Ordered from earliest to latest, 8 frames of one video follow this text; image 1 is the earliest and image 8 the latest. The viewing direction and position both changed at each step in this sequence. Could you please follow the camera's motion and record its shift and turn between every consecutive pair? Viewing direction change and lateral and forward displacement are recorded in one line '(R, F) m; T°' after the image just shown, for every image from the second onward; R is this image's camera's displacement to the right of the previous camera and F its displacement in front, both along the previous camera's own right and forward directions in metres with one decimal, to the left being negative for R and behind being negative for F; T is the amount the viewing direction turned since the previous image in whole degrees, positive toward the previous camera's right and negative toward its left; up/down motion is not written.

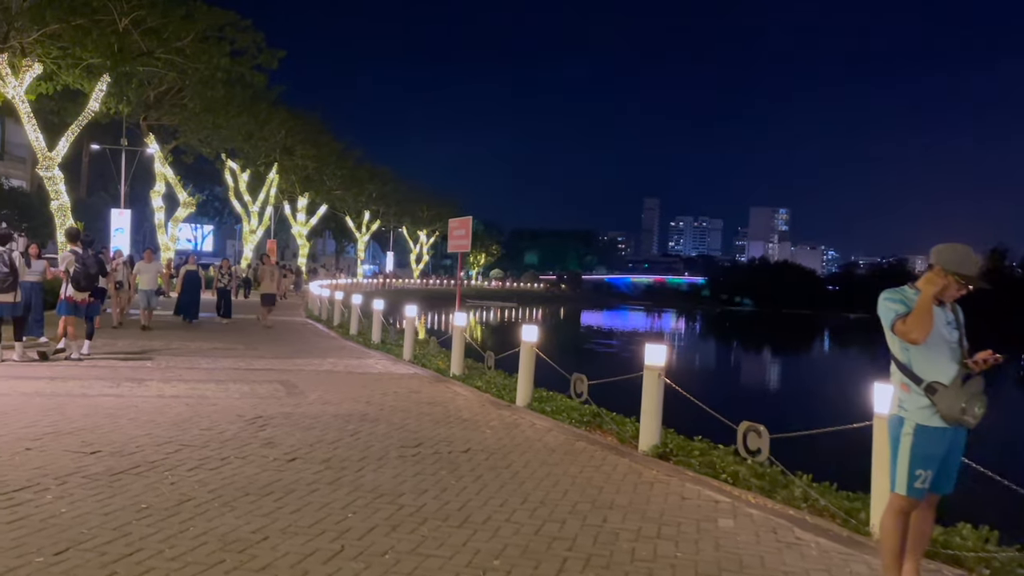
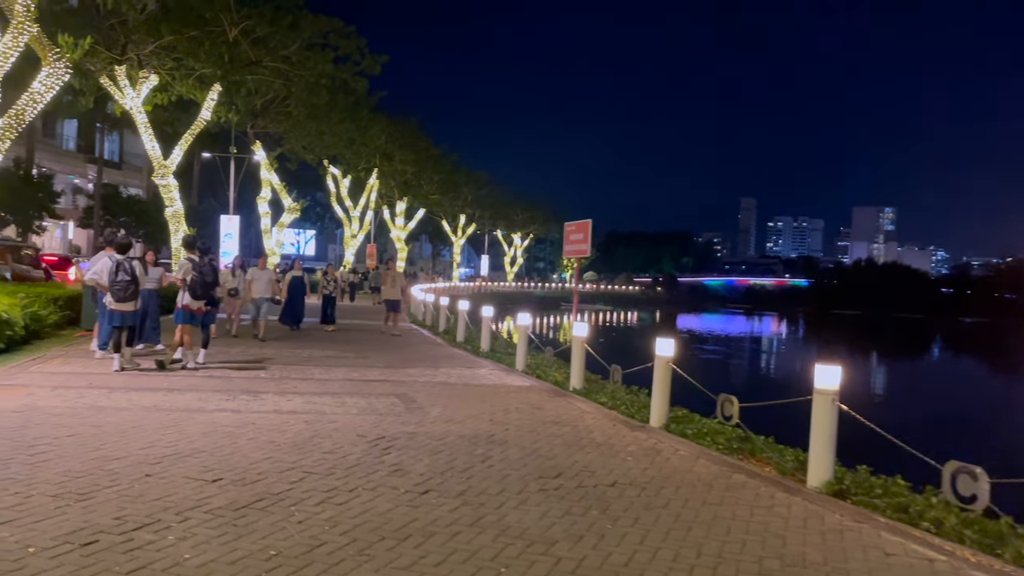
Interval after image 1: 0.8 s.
(-0.4, +0.7) m; -6°
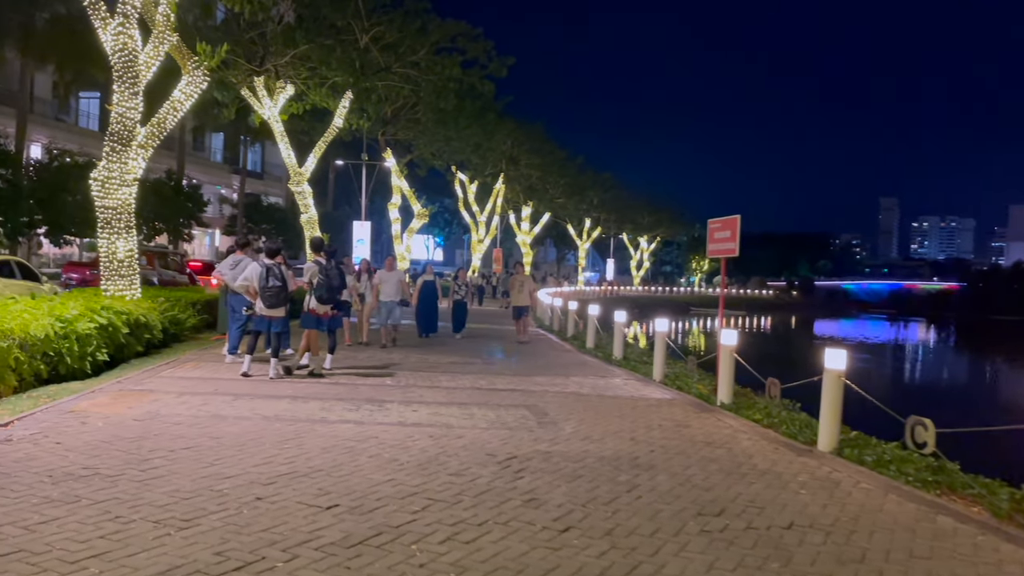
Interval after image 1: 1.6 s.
(-0.2, +0.9) m; -9°
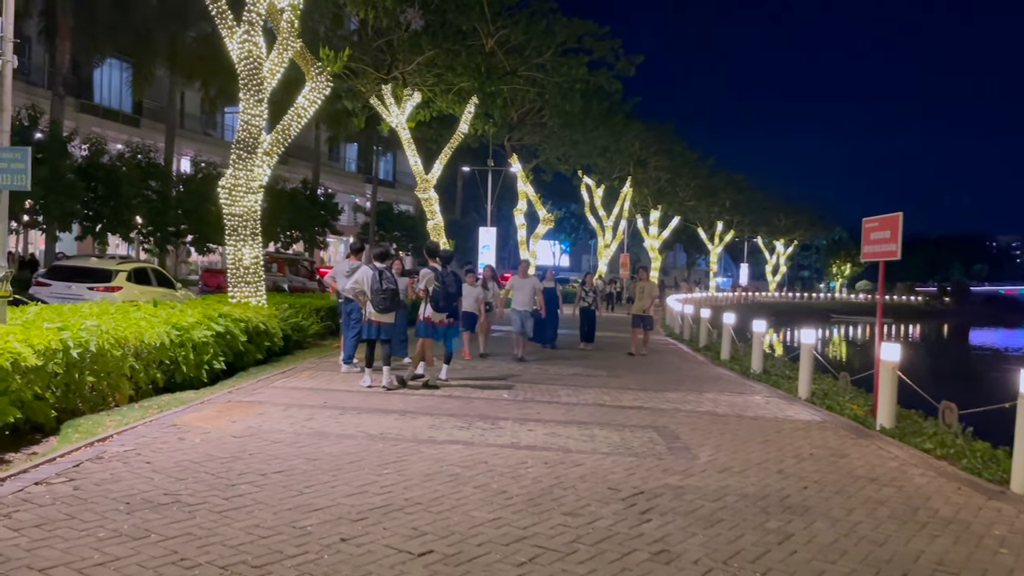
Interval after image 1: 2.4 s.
(0.0, +0.9) m; -9°
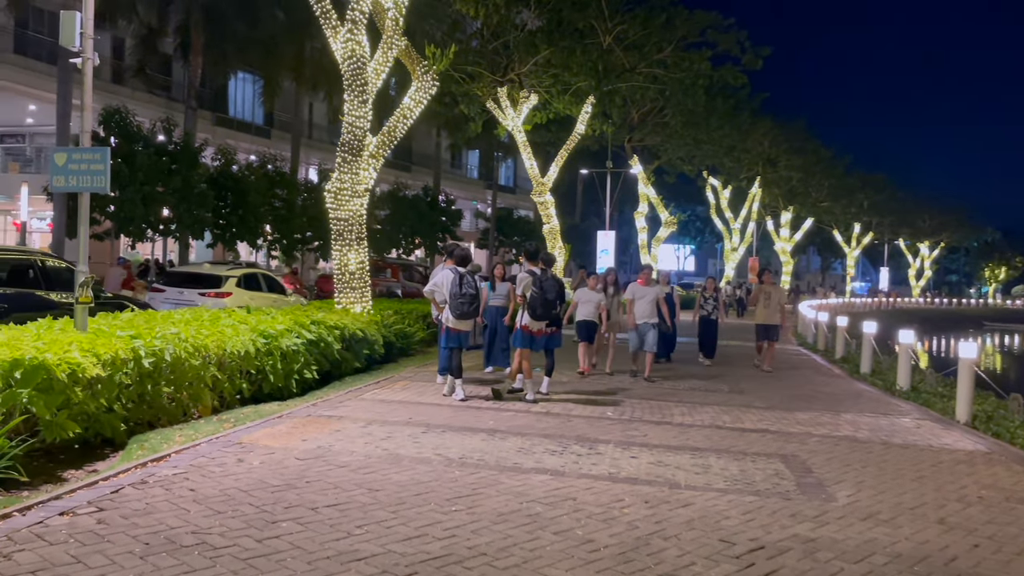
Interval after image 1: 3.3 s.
(+0.2, +1.0) m; -8°
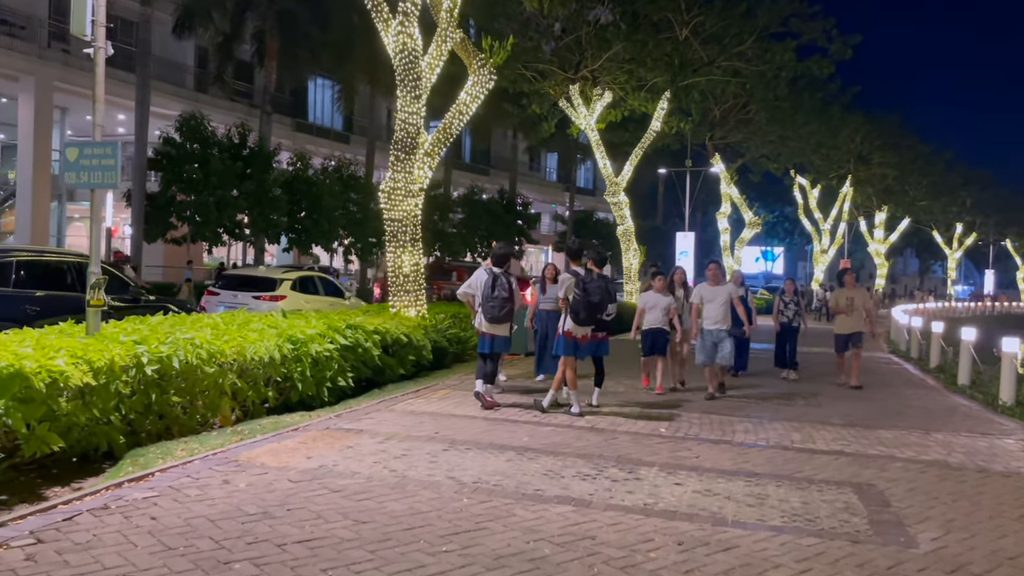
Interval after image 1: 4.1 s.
(+0.4, +0.8) m; -6°
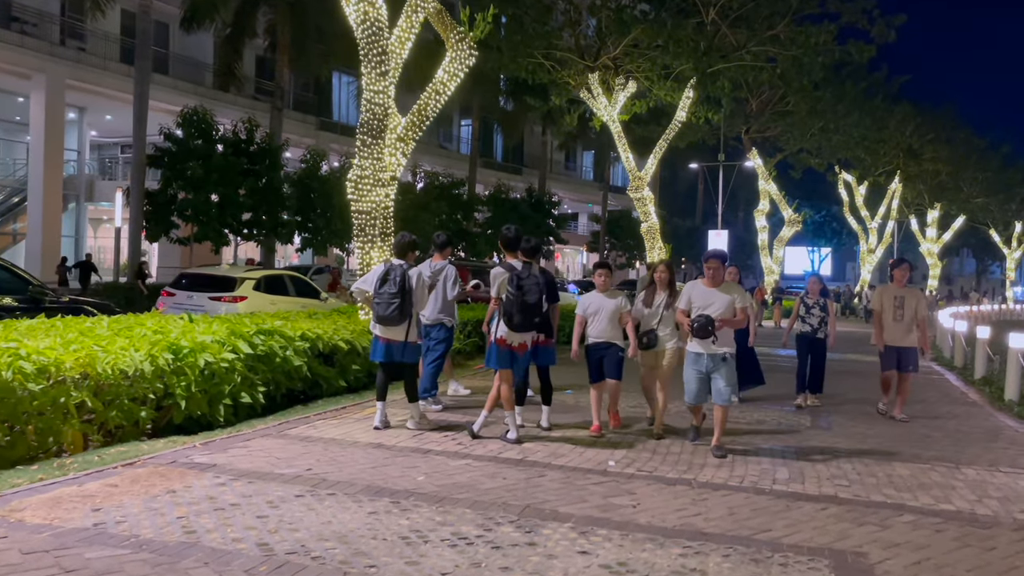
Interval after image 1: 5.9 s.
(+1.1, +1.7) m; -3°
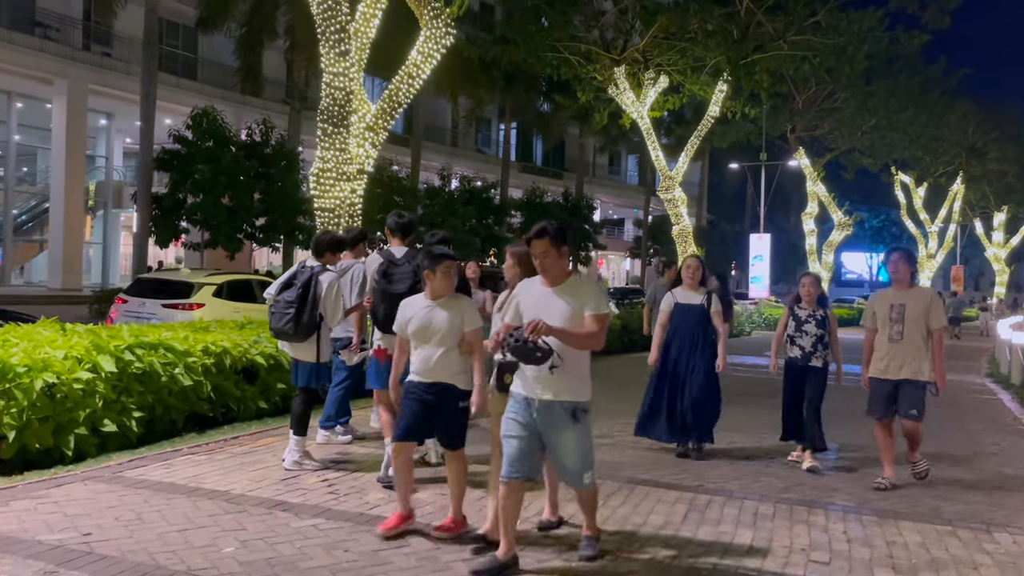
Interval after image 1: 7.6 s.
(+1.1, +1.6) m; -4°
